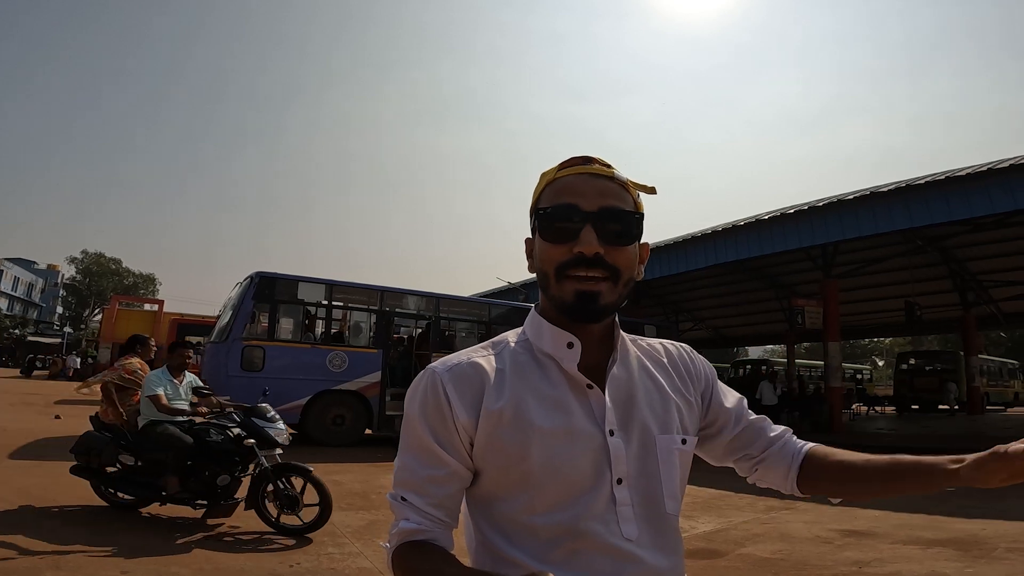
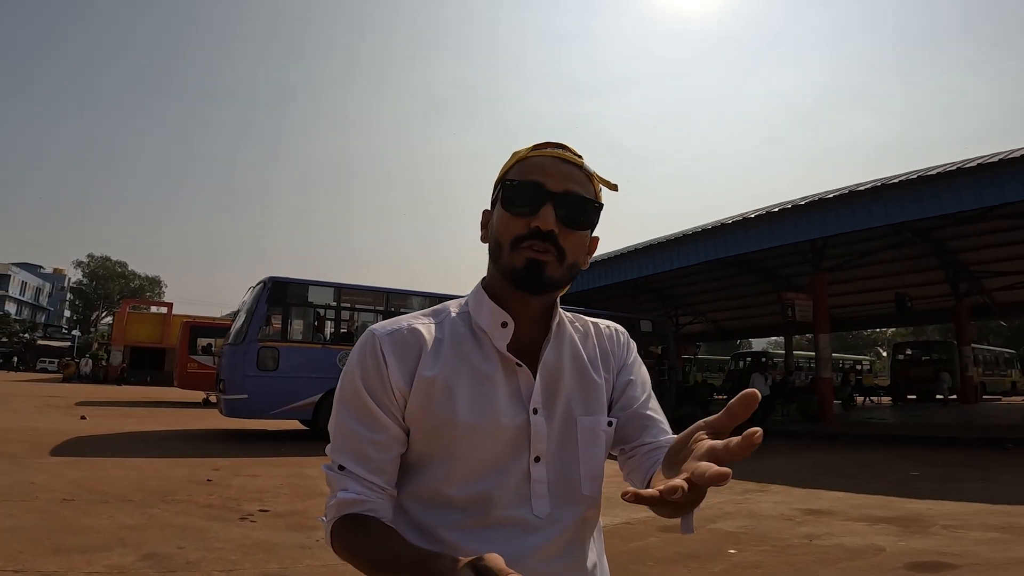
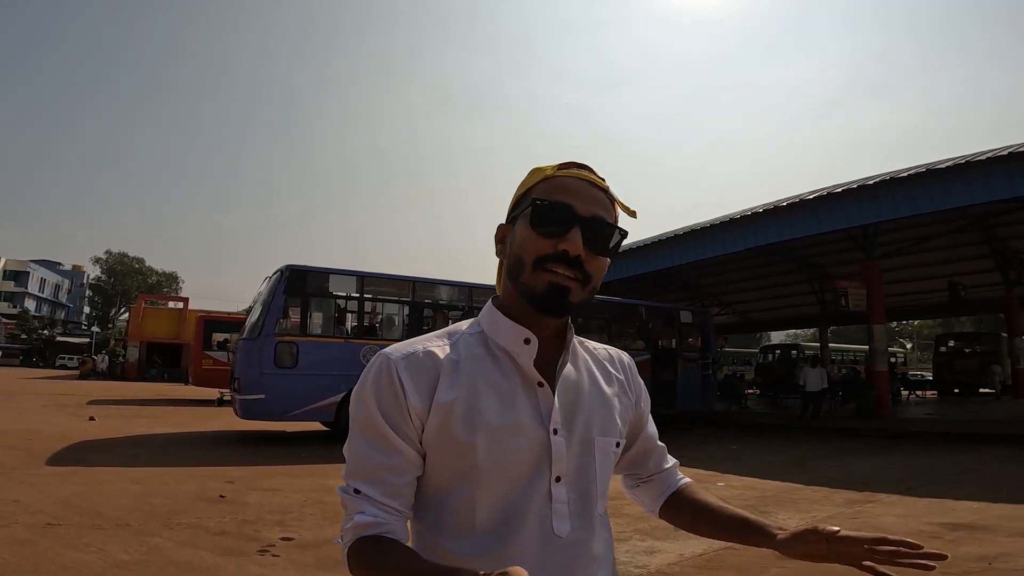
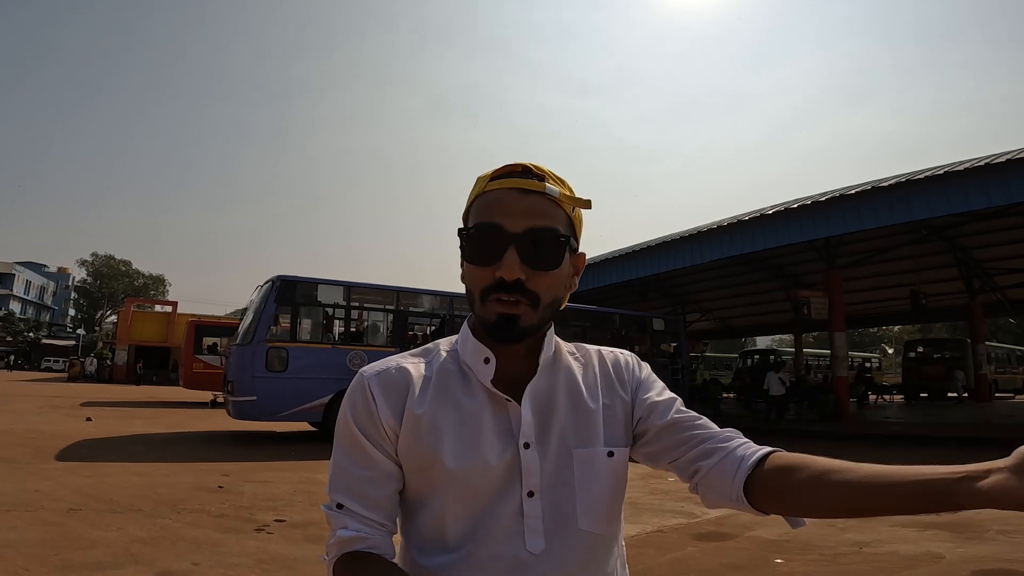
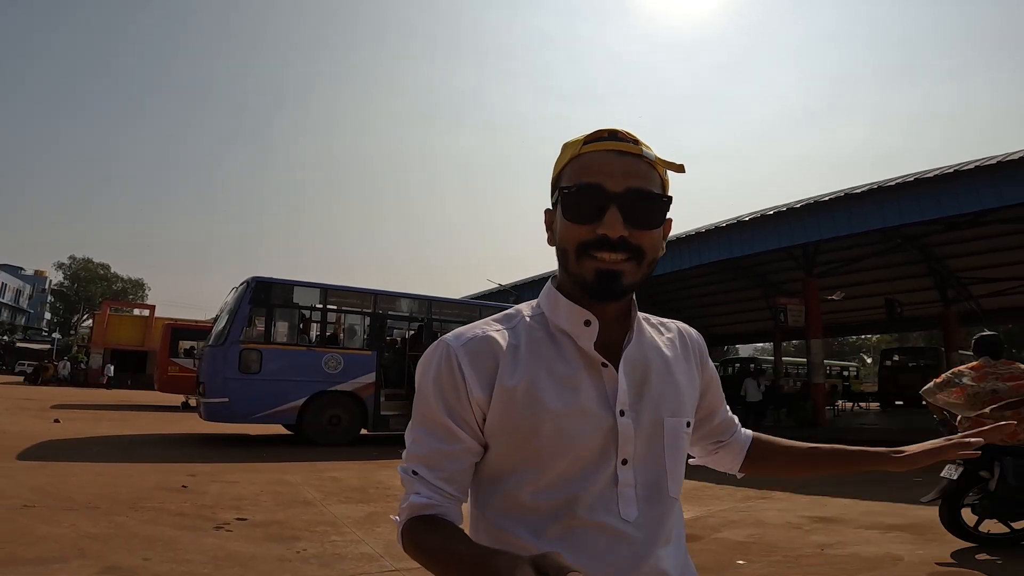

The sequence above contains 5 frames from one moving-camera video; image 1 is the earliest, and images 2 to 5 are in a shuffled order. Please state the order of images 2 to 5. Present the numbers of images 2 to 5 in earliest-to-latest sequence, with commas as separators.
5, 2, 4, 3
